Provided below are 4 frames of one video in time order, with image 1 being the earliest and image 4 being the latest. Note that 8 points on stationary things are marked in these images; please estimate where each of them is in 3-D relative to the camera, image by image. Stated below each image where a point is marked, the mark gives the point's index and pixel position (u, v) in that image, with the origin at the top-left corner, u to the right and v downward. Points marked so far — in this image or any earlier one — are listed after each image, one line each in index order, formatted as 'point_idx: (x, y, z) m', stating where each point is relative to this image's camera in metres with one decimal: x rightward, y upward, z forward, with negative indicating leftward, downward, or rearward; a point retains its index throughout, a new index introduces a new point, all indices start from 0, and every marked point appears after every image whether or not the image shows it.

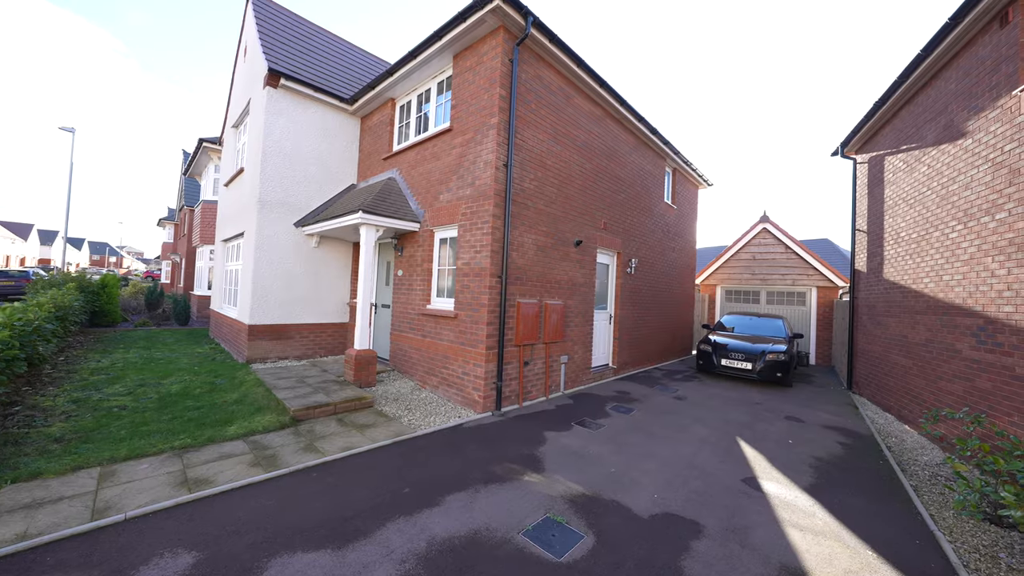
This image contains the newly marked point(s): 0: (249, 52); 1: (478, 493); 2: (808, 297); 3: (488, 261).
0: (-6.0, +5.4, +8.5) m
1: (-0.3, -1.9, +3.4) m
2: (+8.7, -0.3, +10.9) m
3: (-0.3, +0.4, +5.3) m
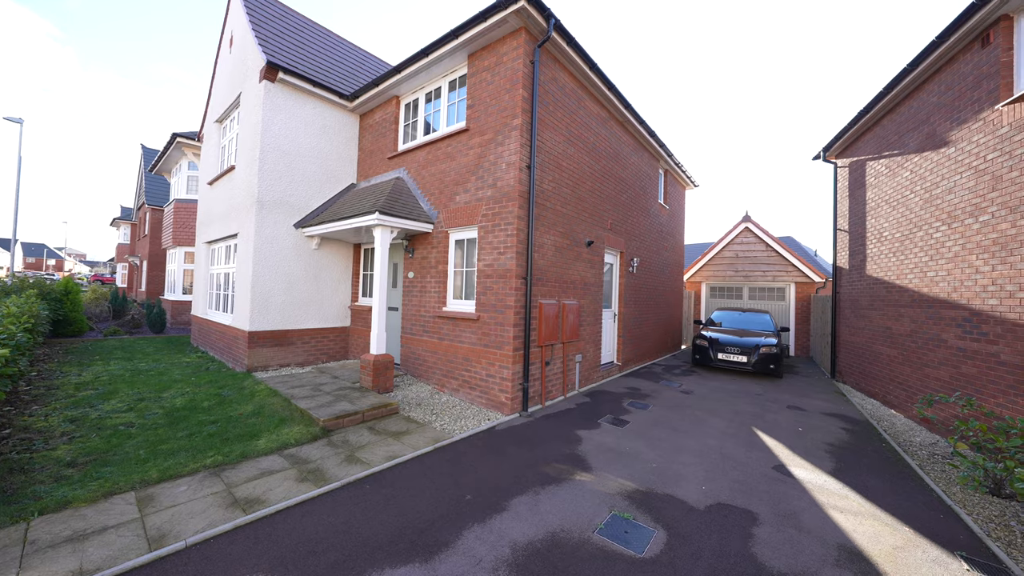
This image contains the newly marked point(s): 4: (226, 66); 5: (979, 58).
0: (-5.9, +5.3, +8.0) m
1: (+0.3, -1.9, +3.4) m
2: (+8.6, -0.1, +11.6) m
3: (0.0, +0.4, +5.4) m
4: (-6.5, +5.1, +8.5) m
5: (+6.4, +3.1, +5.1) m
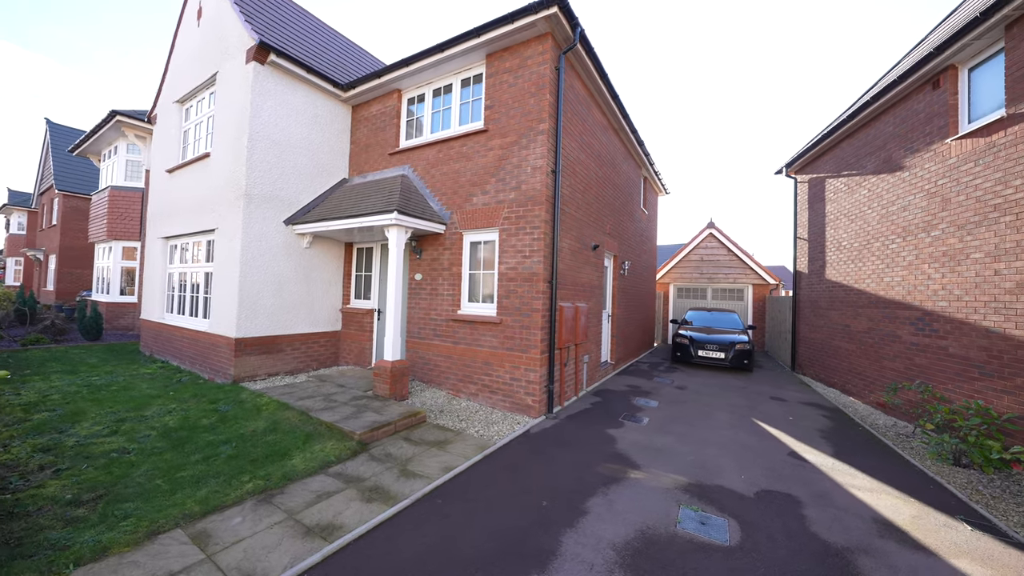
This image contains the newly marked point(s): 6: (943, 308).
0: (-5.8, +5.3, +7.2) m
1: (+0.9, -2.0, +3.5) m
2: (+8.0, -0.2, +12.8) m
3: (+0.4, +0.3, +5.4) m
4: (-6.5, +5.0, +7.6) m
5: (+6.7, +3.1, +6.0) m
6: (+6.5, -0.3, +5.6) m
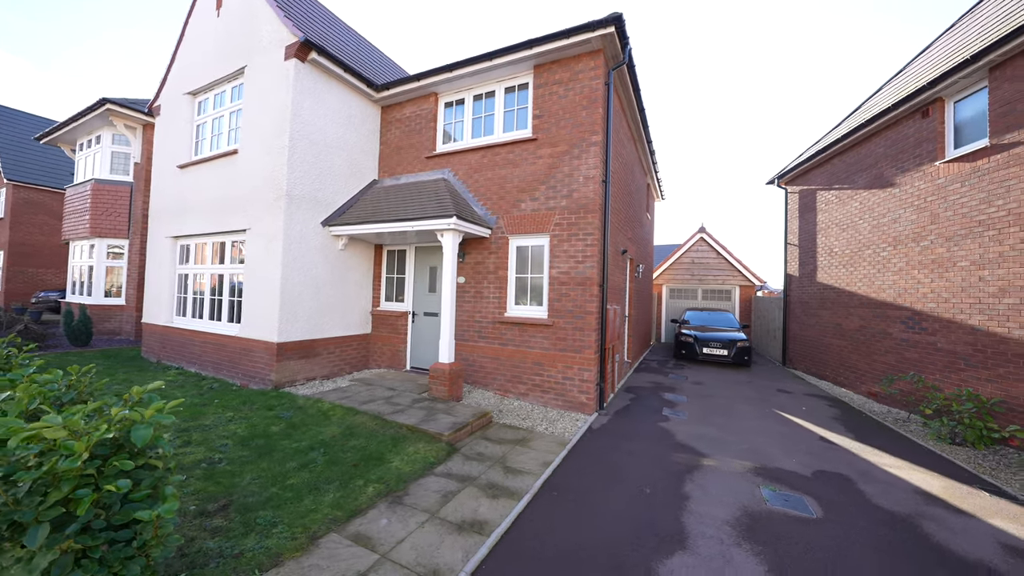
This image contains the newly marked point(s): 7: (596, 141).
0: (-5.1, +5.2, +6.9) m
1: (+1.9, -2.0, +3.9) m
2: (+8.2, -0.2, +13.8) m
3: (+1.3, +0.3, +5.7) m
4: (-5.8, +5.0, +7.2) m
5: (+7.5, +3.0, +6.9) m
6: (+7.3, -0.4, +6.5) m
7: (+1.3, +2.3, +5.7) m
